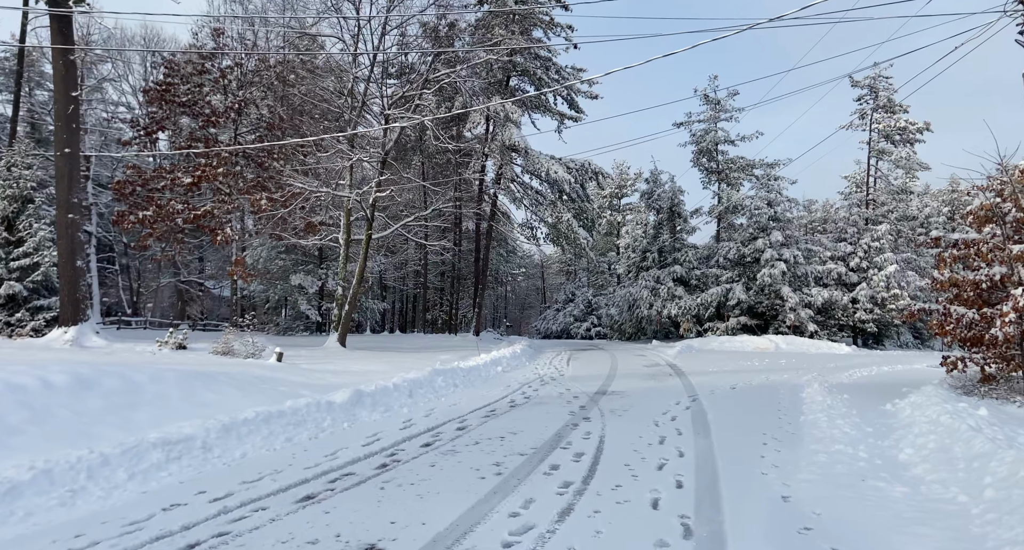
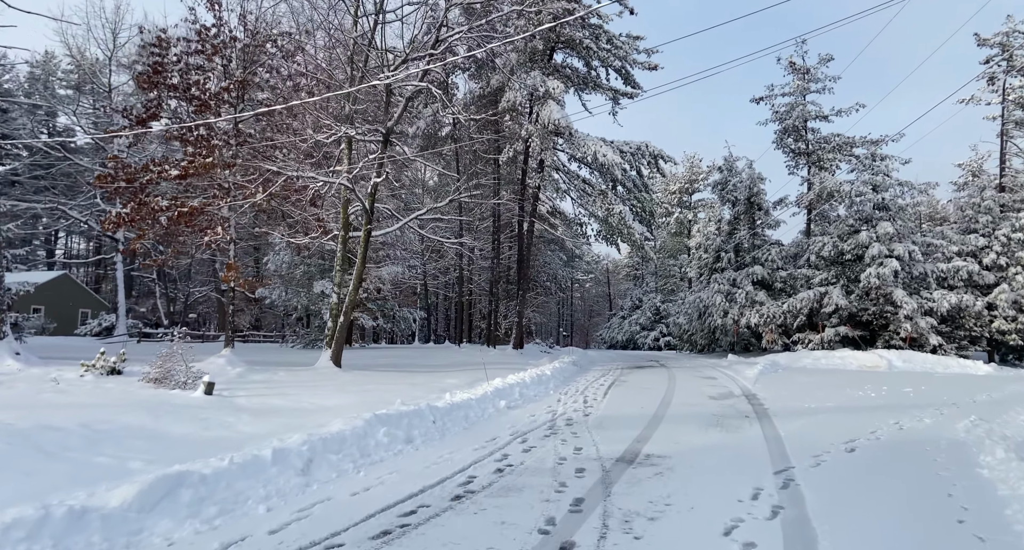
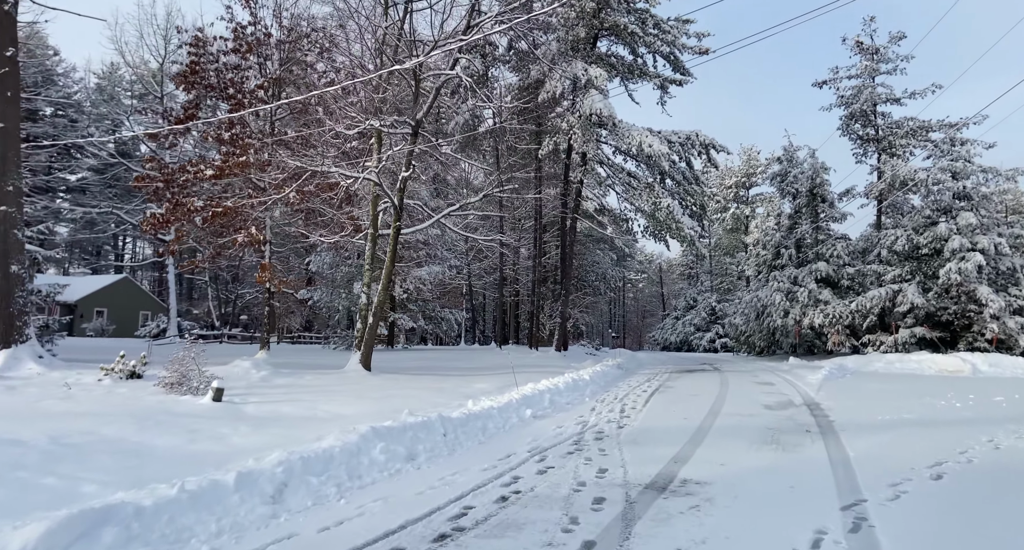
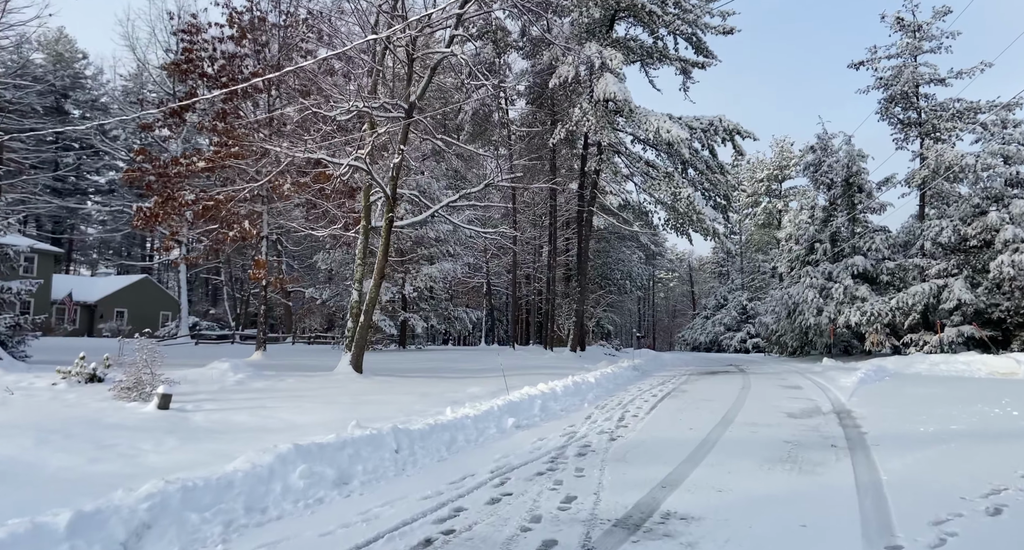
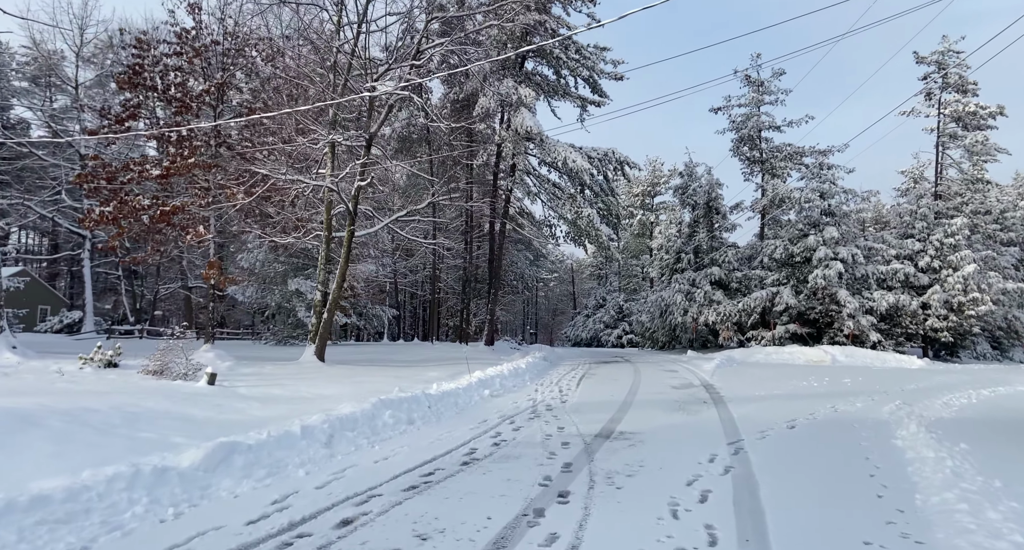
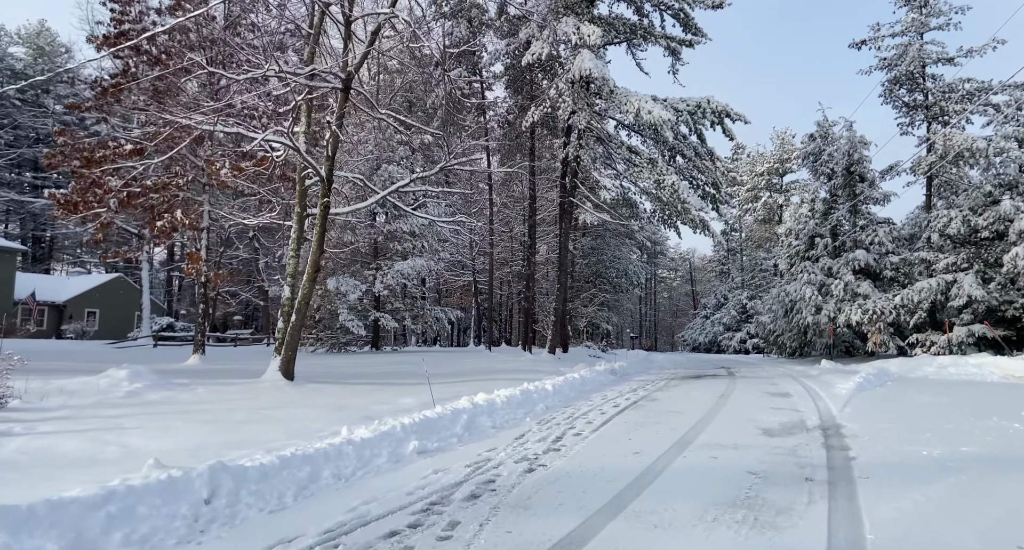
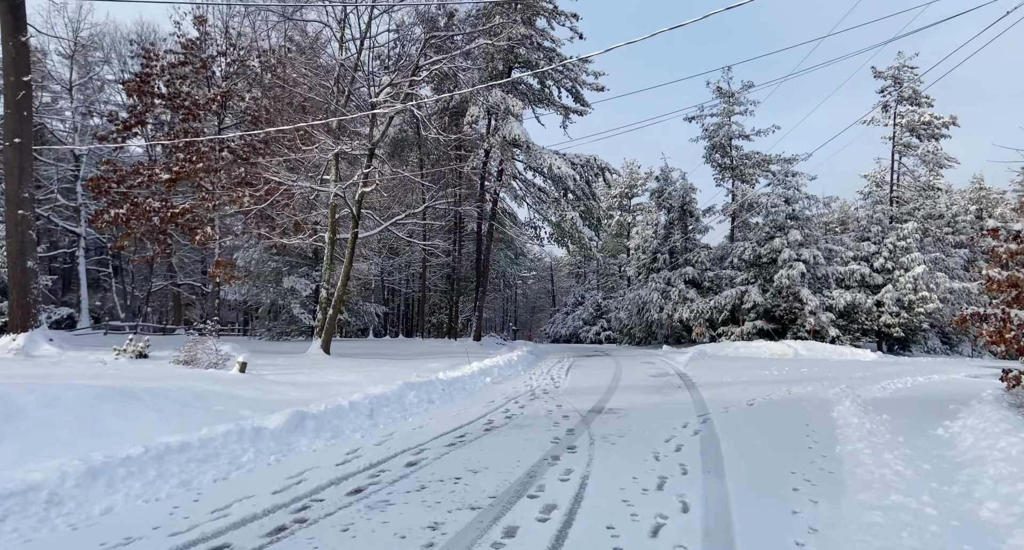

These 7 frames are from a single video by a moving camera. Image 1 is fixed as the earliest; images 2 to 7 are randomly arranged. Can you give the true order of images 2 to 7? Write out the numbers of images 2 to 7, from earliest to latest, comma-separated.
7, 5, 2, 3, 4, 6
